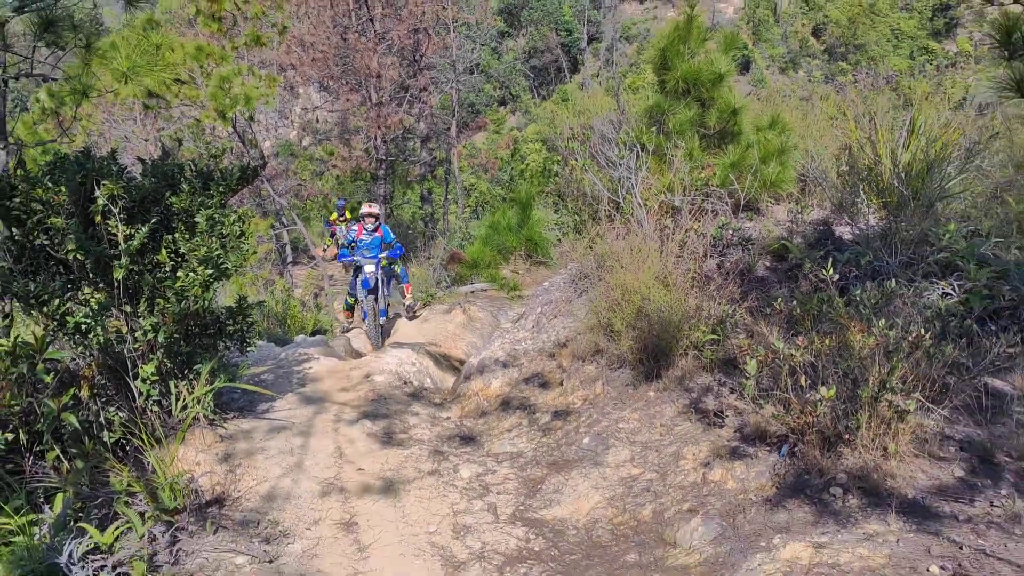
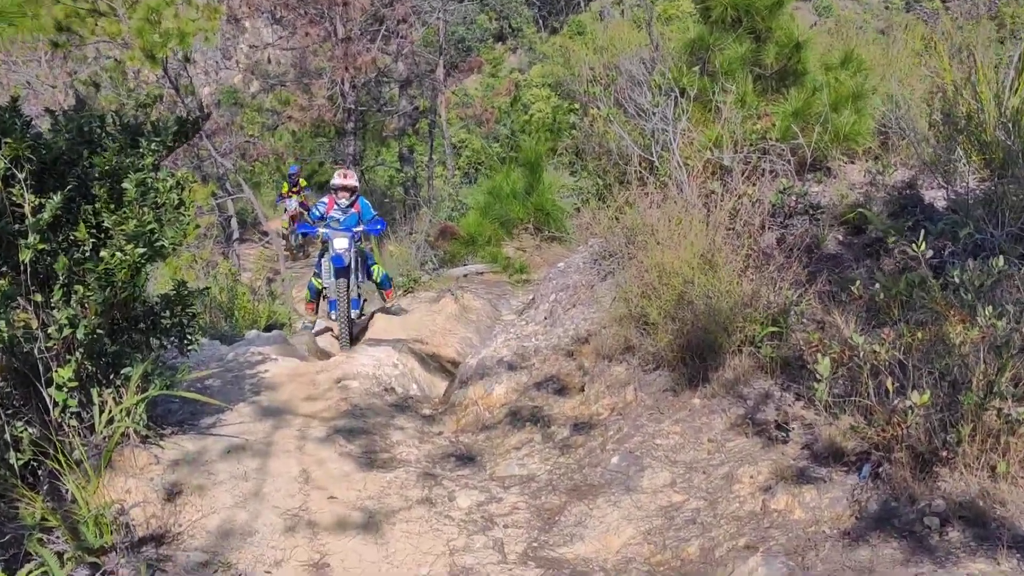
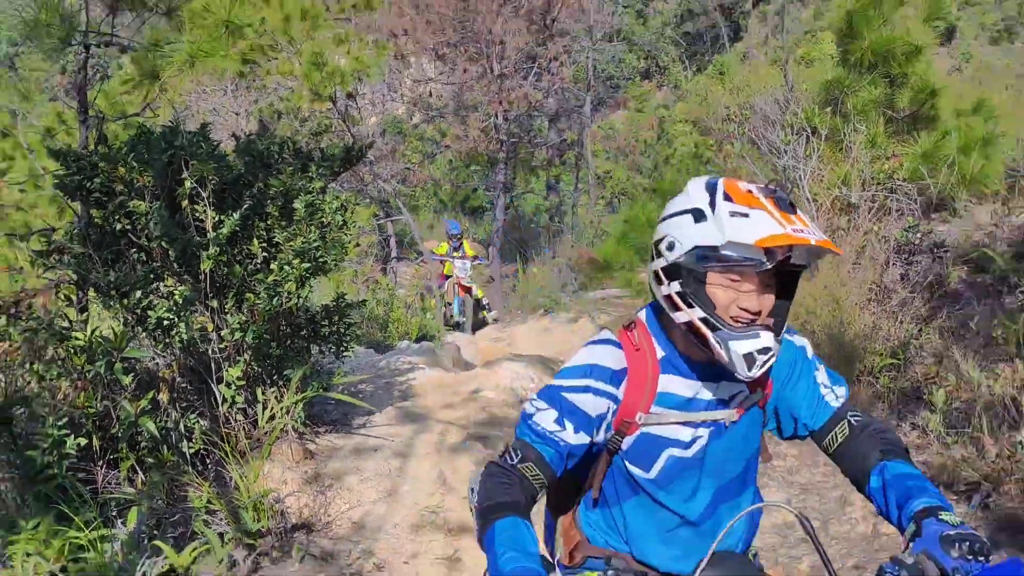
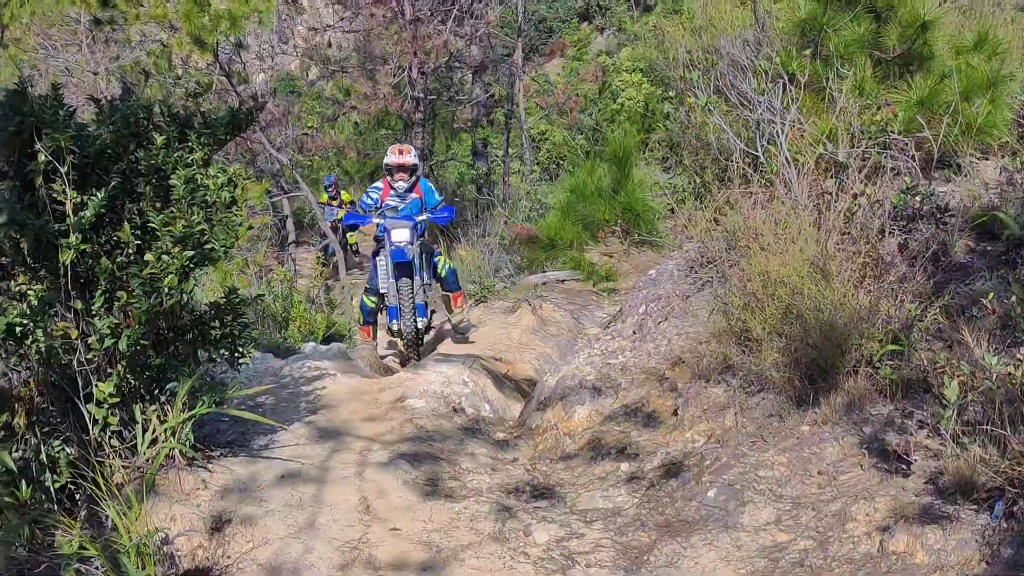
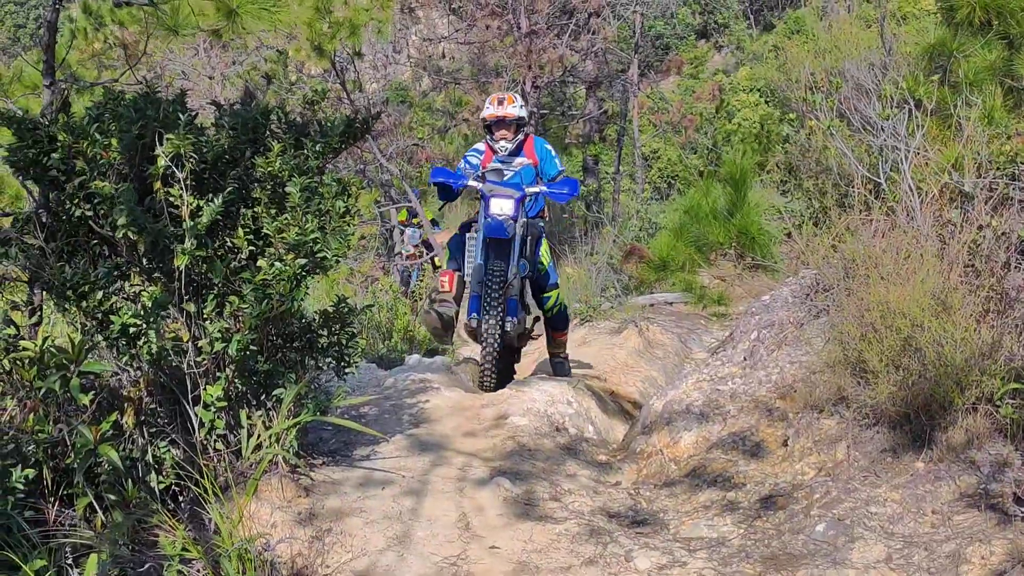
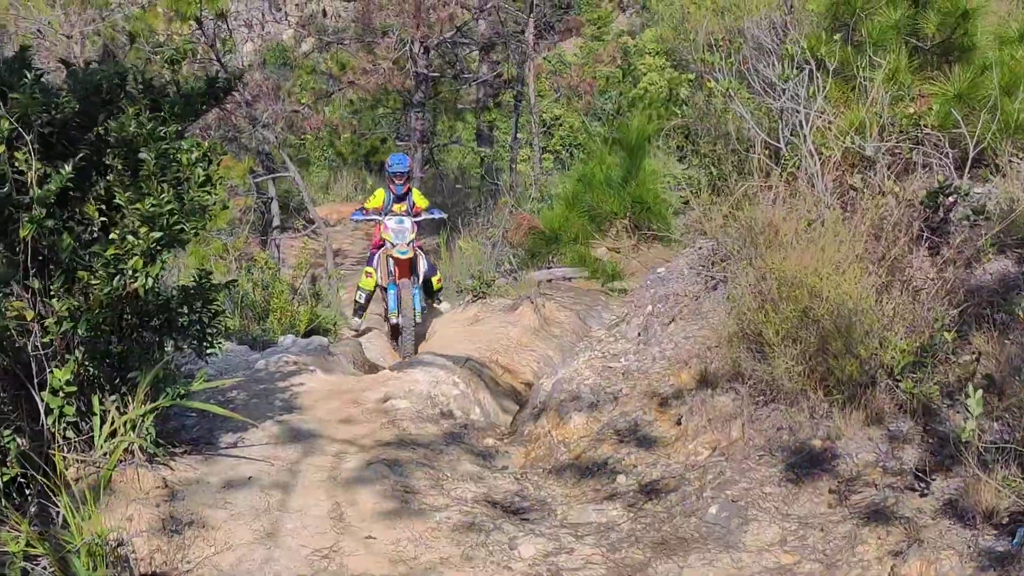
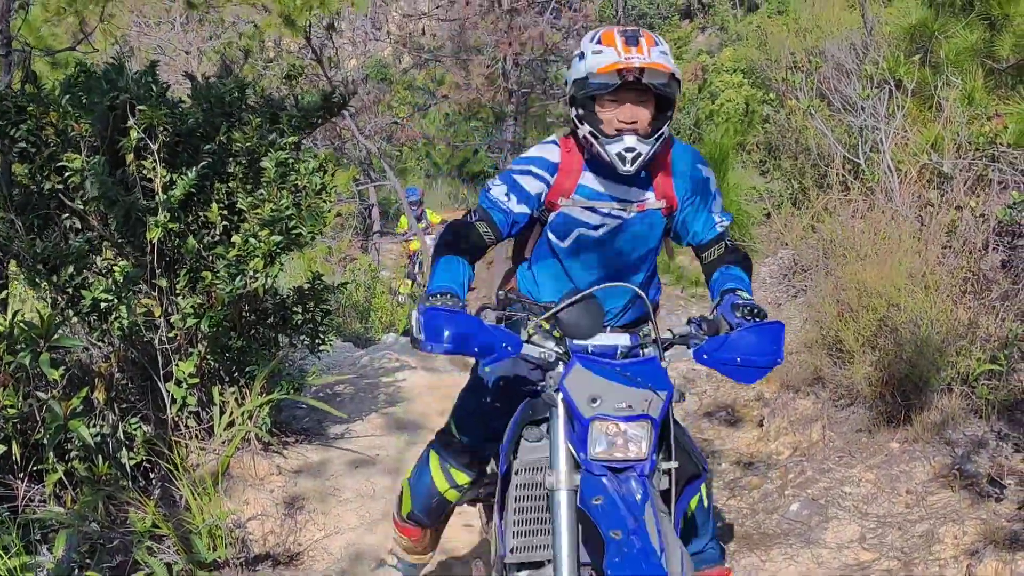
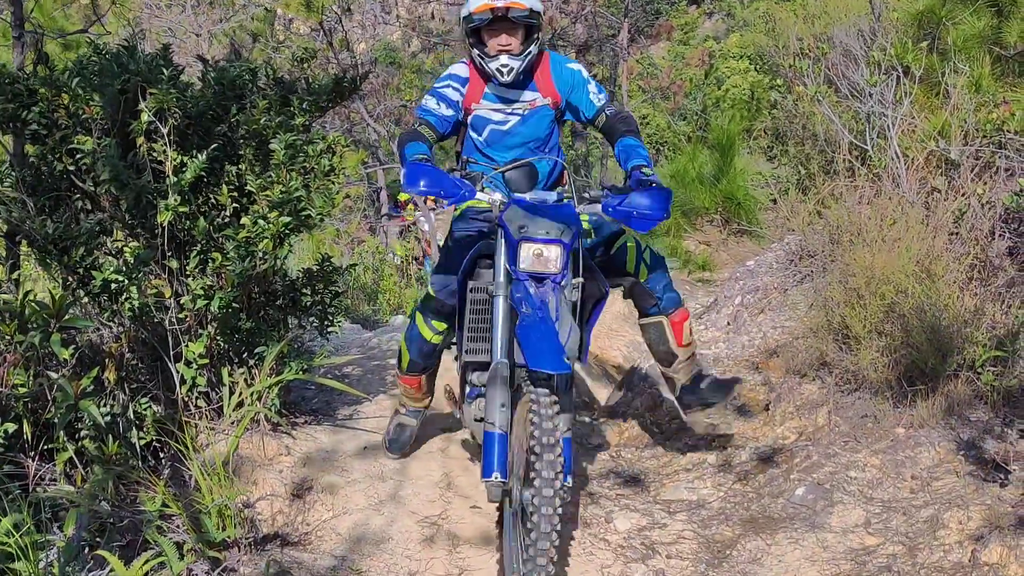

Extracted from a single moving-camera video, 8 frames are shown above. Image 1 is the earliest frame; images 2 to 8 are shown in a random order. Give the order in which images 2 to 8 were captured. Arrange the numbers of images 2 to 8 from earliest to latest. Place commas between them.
2, 4, 5, 8, 7, 3, 6
